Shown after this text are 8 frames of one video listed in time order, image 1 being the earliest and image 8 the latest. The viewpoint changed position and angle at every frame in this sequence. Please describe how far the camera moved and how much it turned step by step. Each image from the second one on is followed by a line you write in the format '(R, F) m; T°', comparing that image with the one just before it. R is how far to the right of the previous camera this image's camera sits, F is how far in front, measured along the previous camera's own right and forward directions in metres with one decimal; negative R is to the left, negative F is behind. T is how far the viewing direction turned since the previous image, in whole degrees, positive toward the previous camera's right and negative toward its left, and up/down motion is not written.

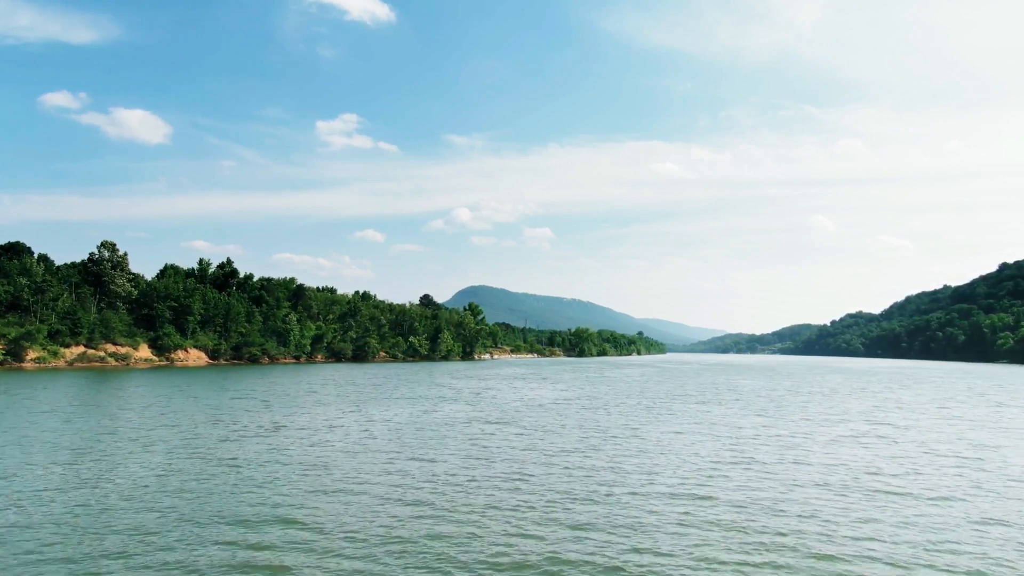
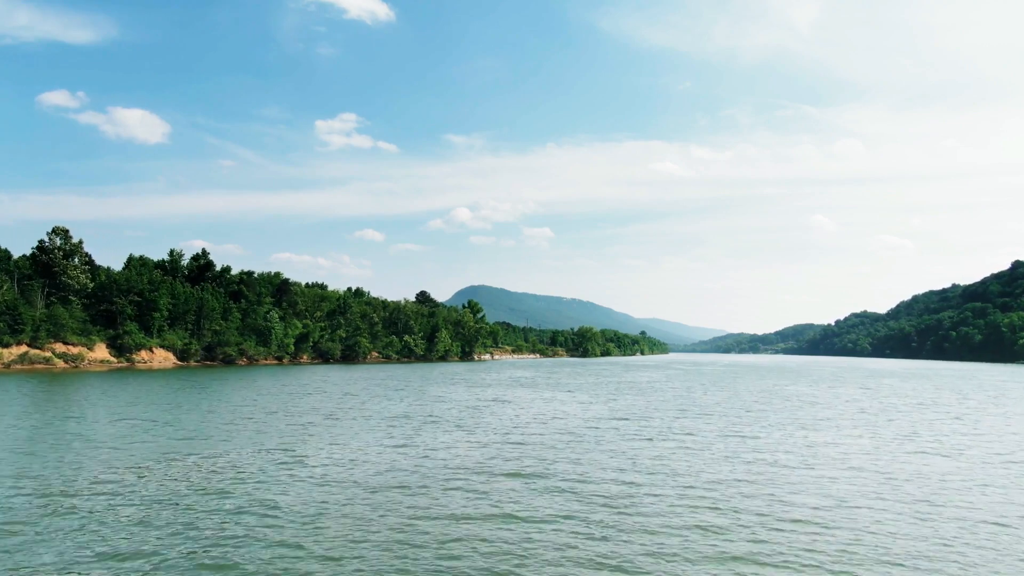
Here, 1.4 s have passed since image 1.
(-0.5, +8.3) m; 0°
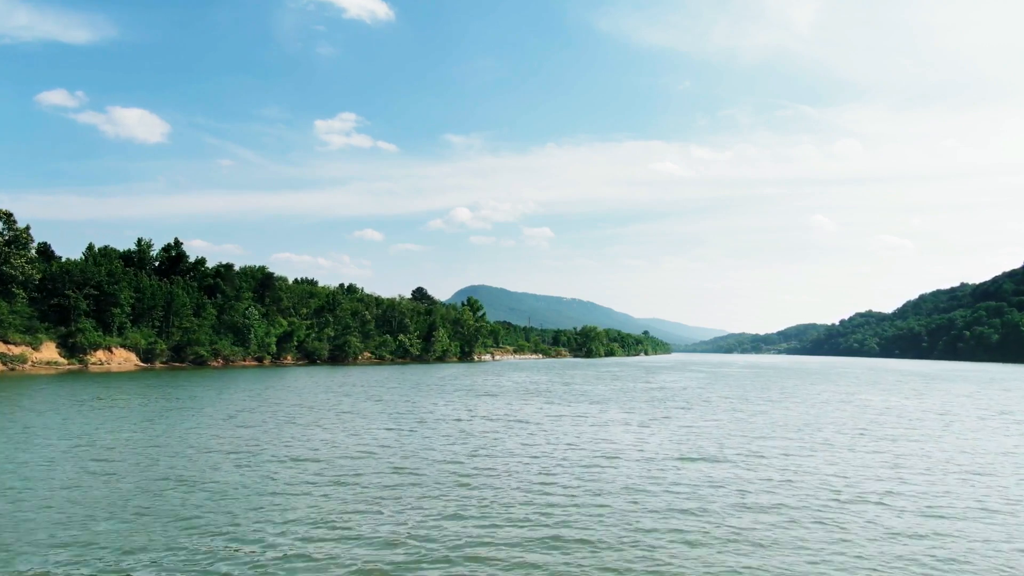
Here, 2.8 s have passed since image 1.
(-0.5, +7.8) m; 0°
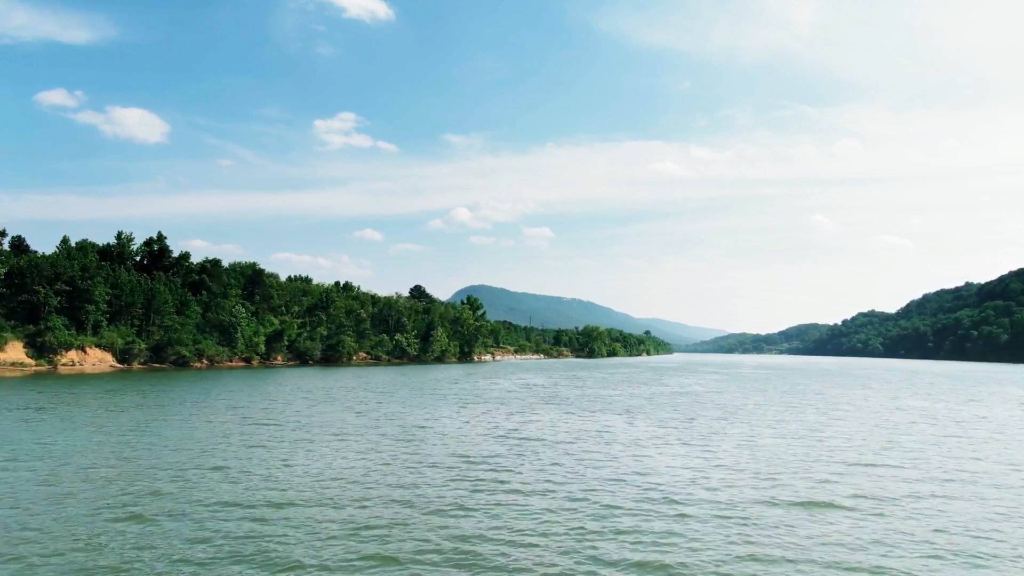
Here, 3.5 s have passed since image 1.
(-0.3, +4.2) m; 0°
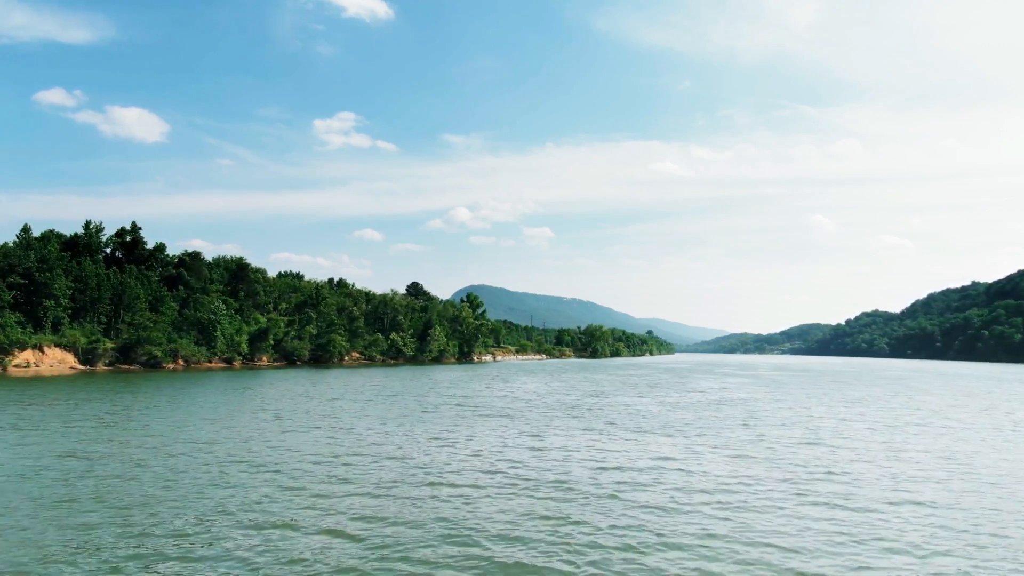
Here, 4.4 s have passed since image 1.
(-0.4, +5.7) m; 0°
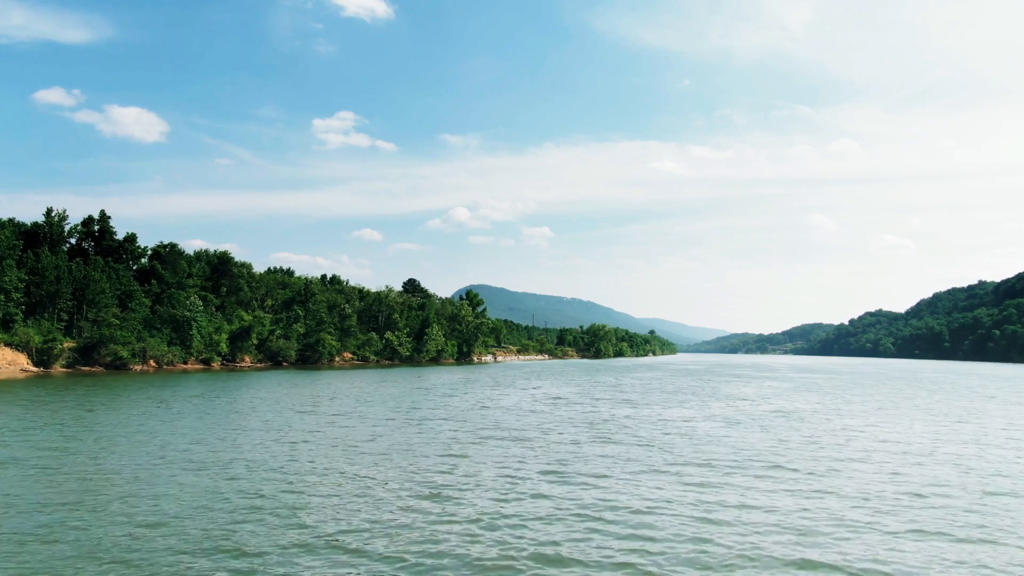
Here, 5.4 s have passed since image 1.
(-0.4, +5.6) m; 0°
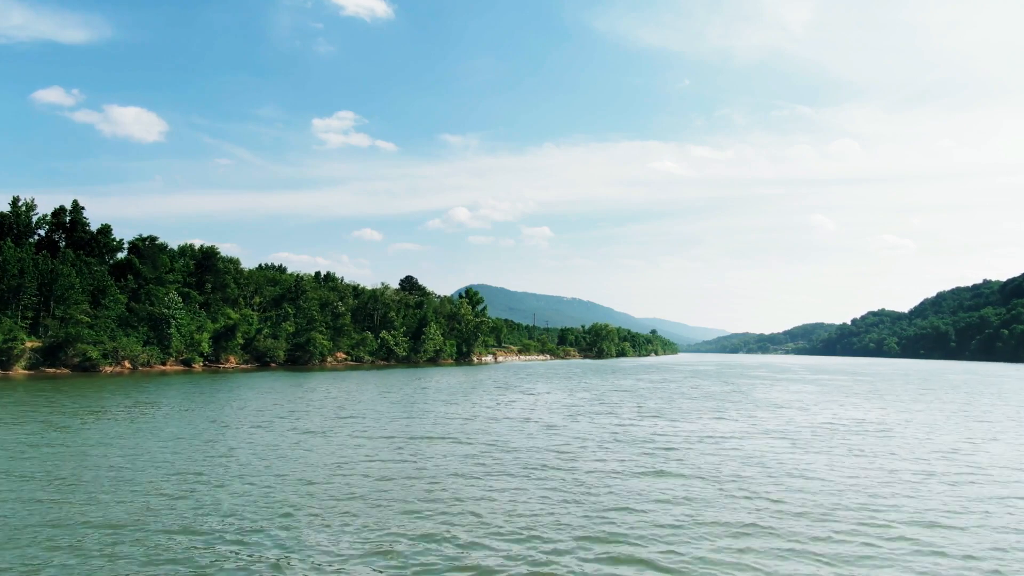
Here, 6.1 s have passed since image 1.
(-0.3, +4.2) m; 0°
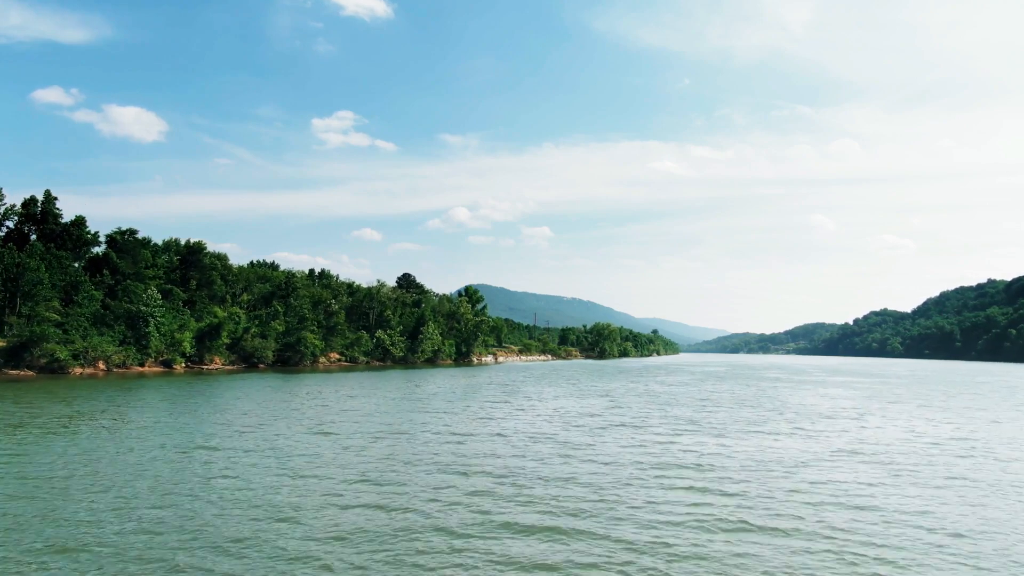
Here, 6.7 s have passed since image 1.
(-0.2, +3.7) m; 0°
